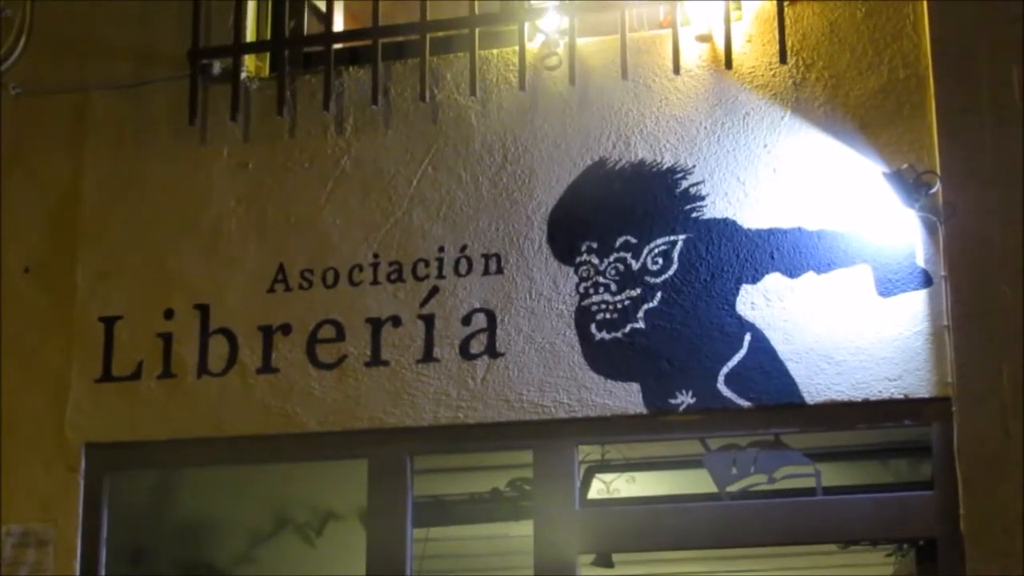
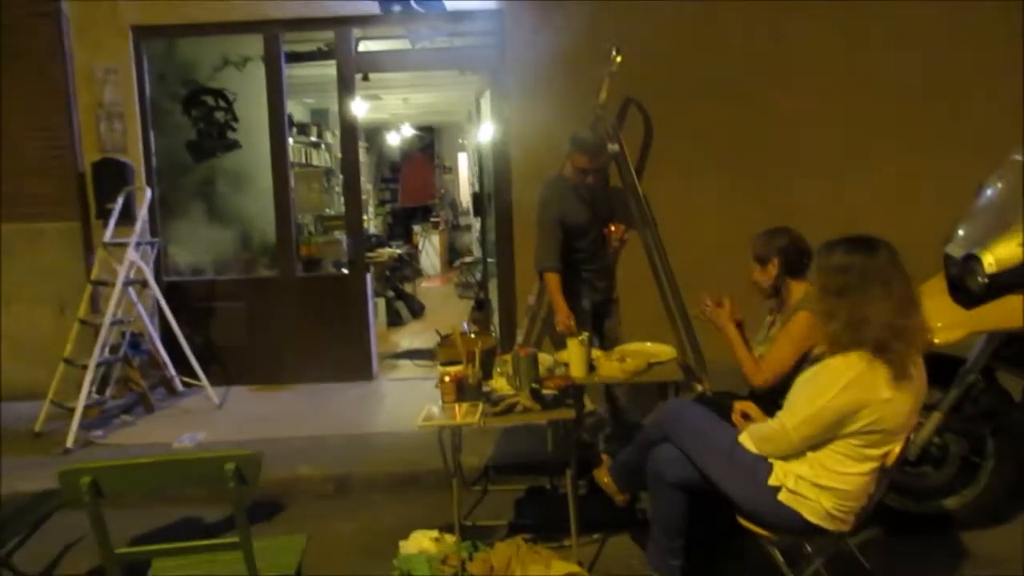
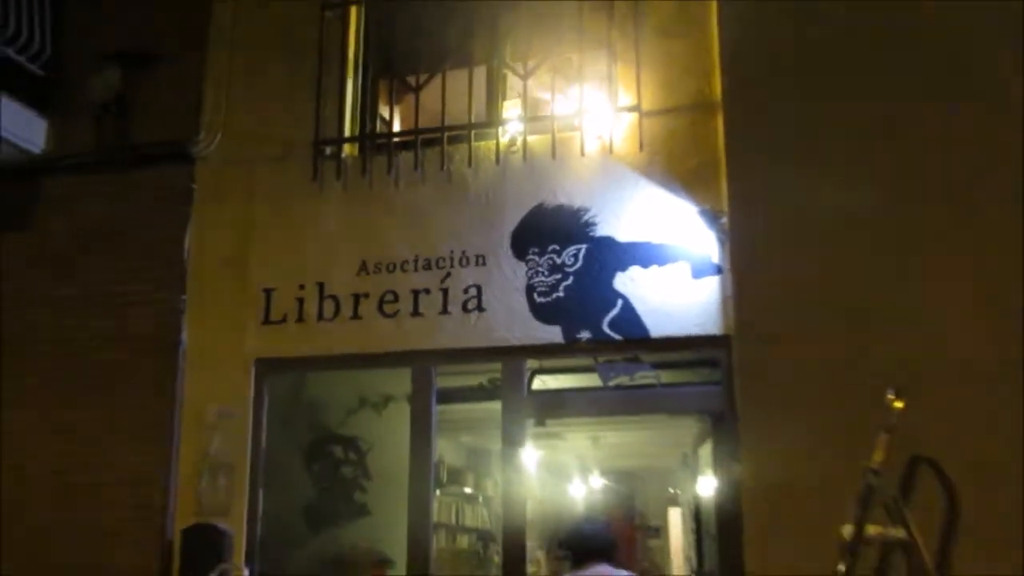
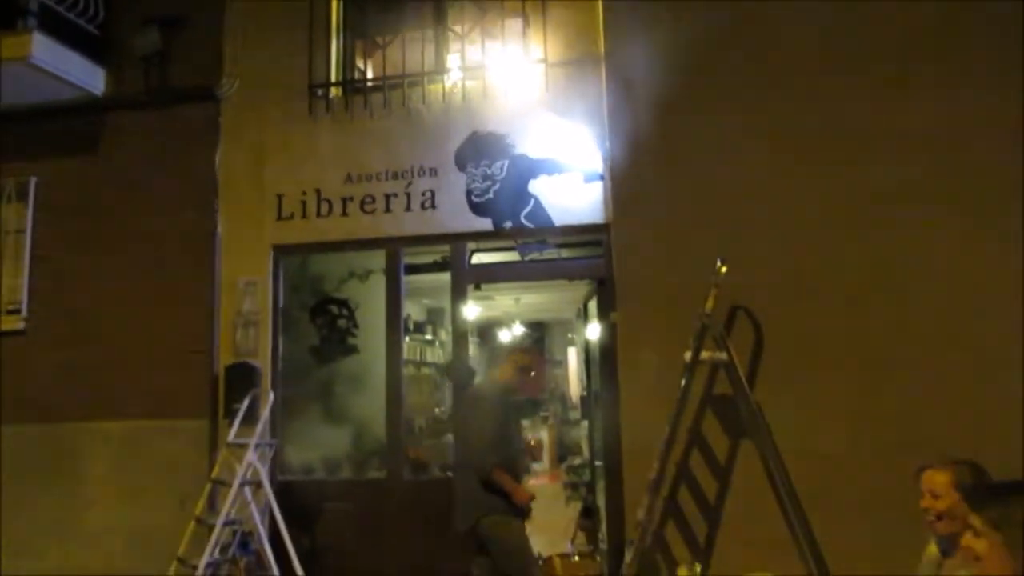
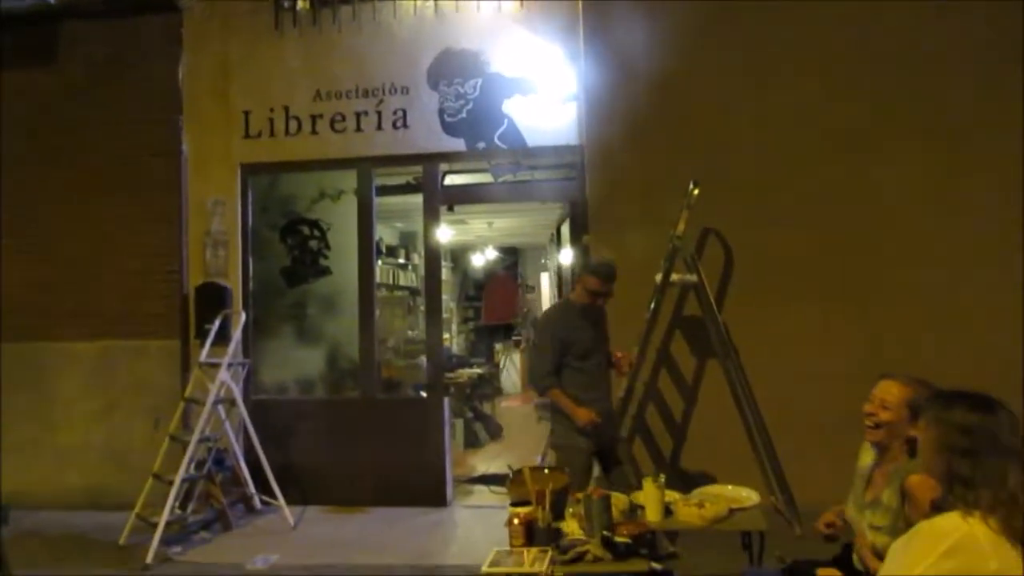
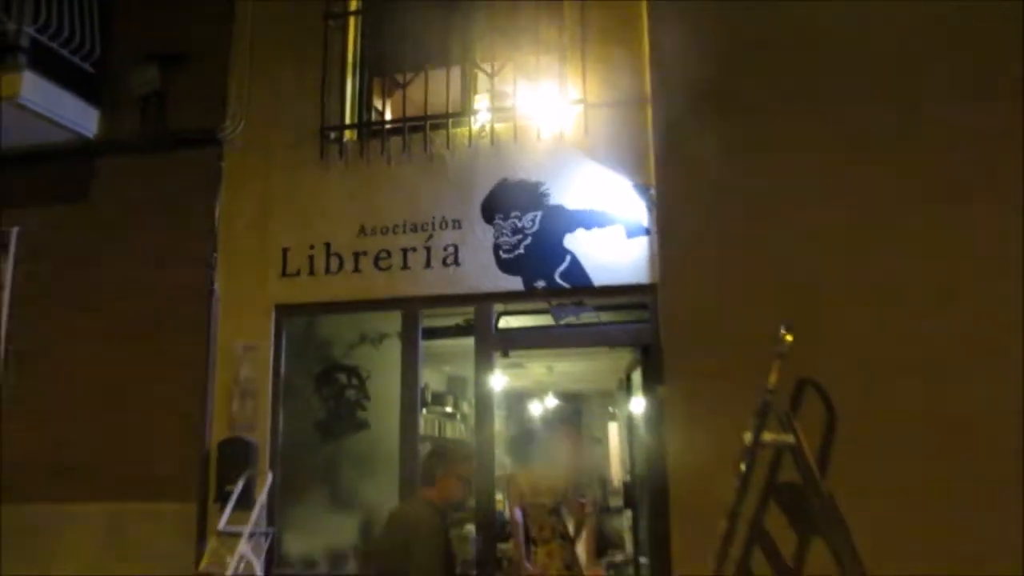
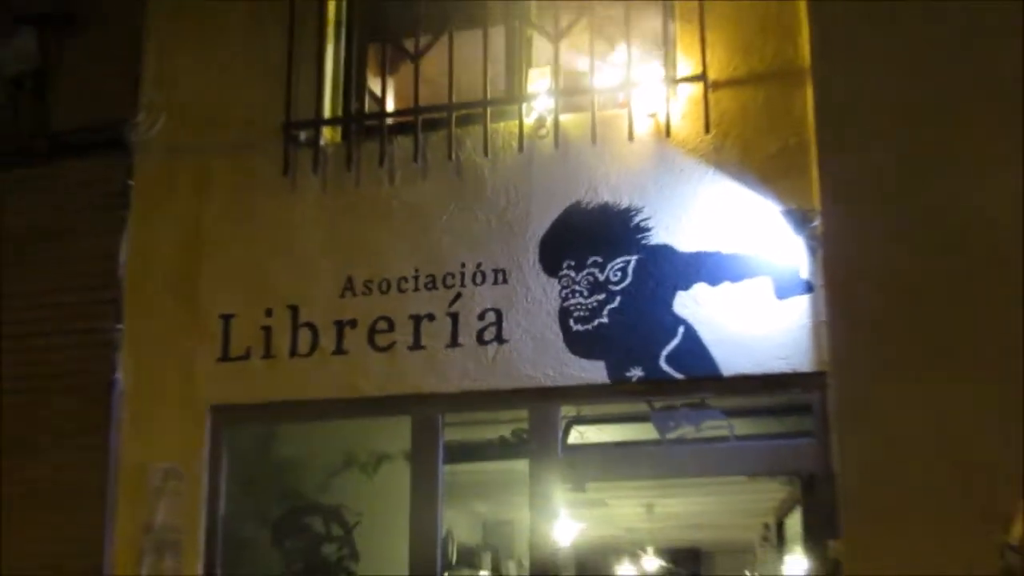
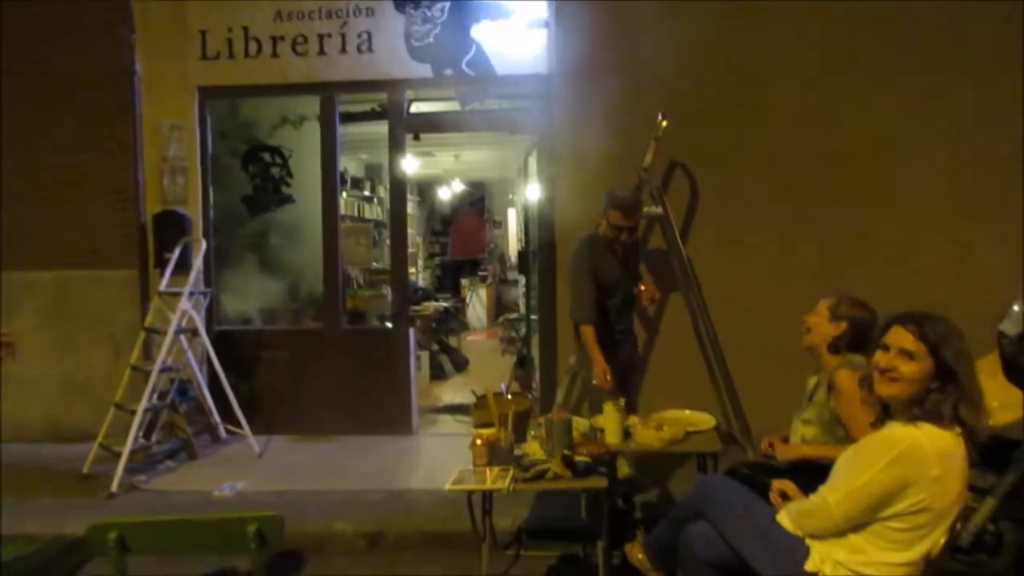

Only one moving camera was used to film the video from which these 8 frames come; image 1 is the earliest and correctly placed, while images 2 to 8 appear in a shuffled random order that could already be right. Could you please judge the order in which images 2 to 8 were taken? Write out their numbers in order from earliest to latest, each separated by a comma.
7, 3, 6, 4, 5, 8, 2
